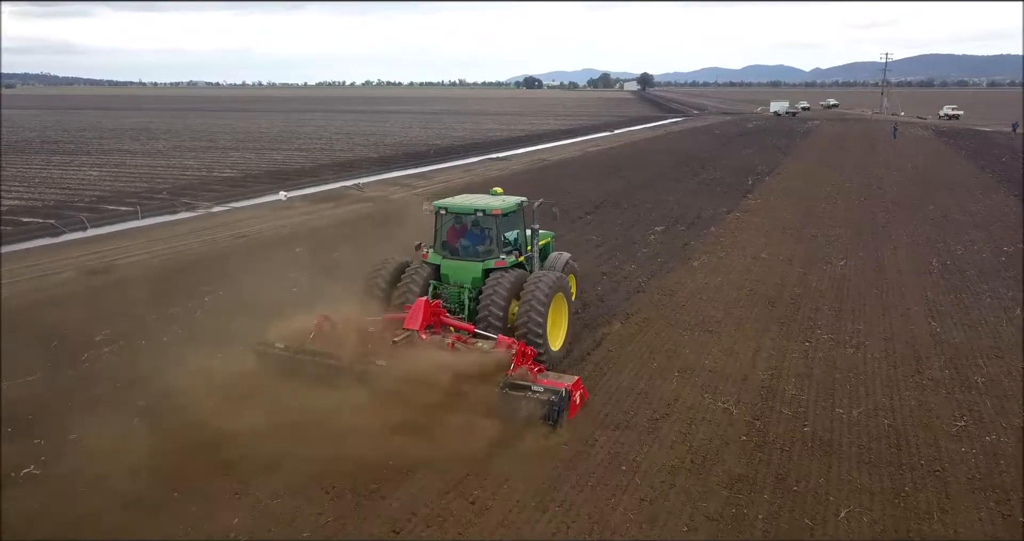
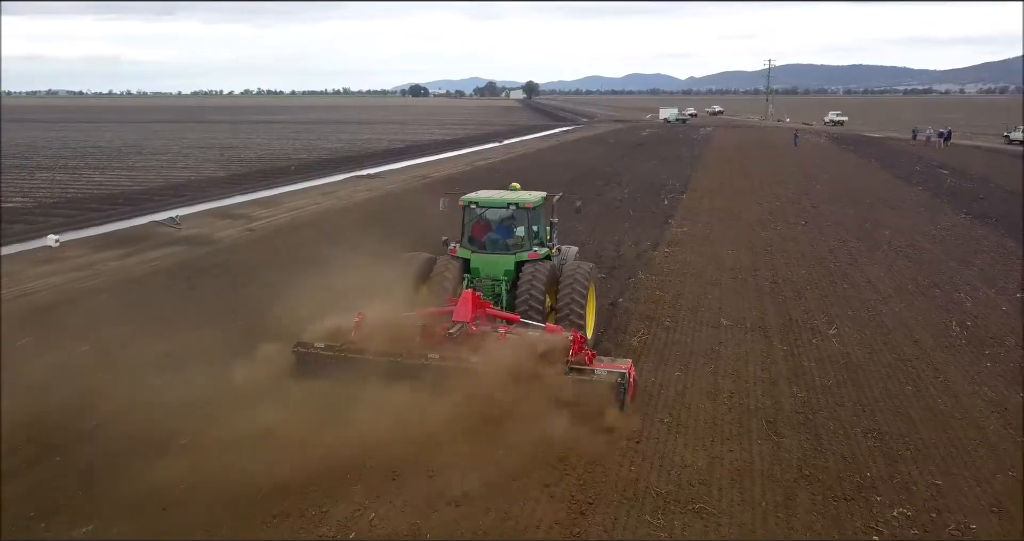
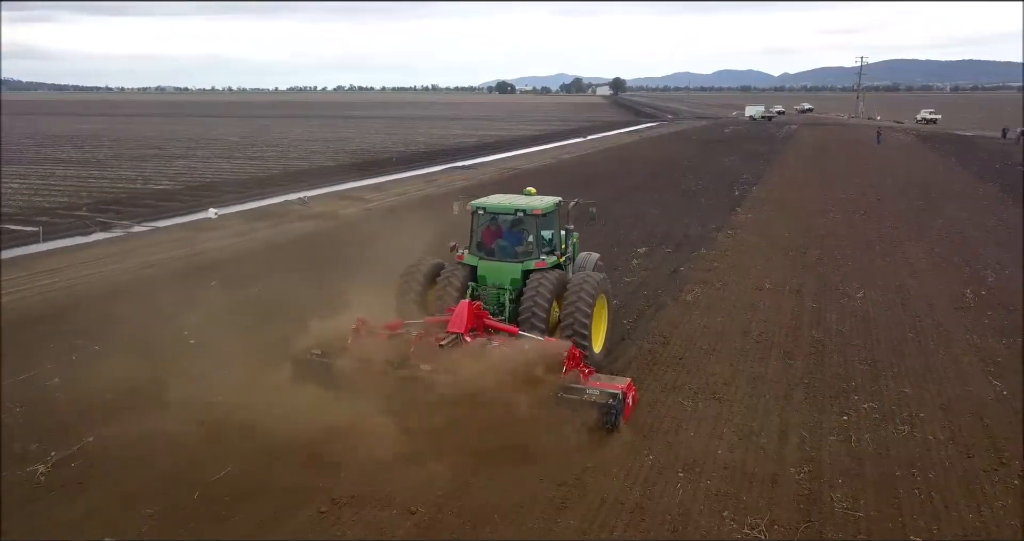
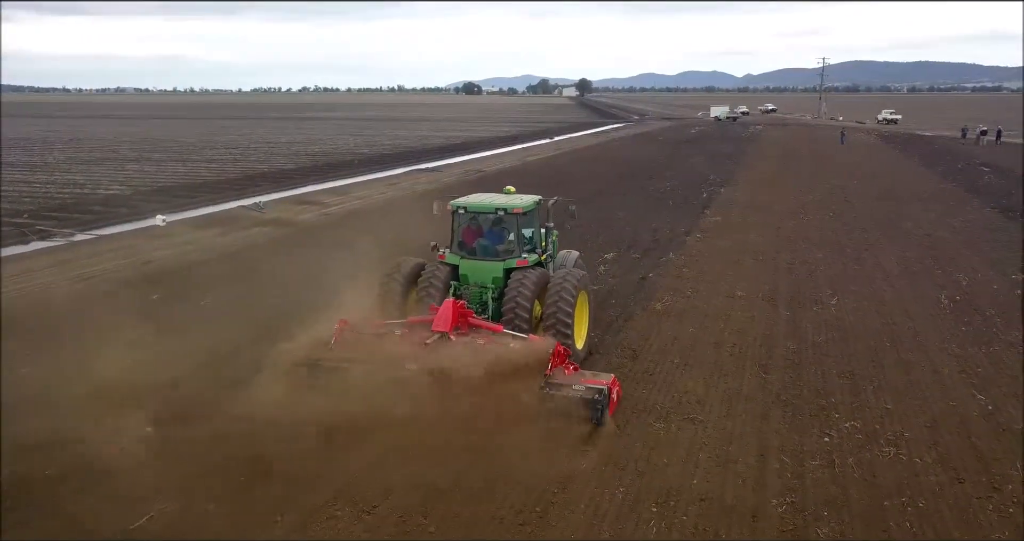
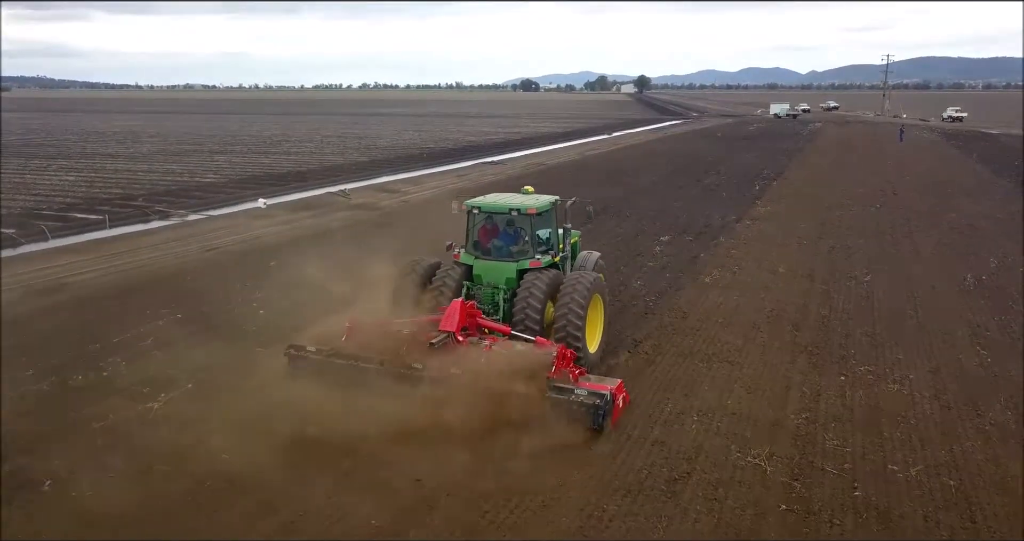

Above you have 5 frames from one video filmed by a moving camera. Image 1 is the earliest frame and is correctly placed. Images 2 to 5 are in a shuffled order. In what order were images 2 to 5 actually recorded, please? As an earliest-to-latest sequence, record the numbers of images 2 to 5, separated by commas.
5, 3, 4, 2
